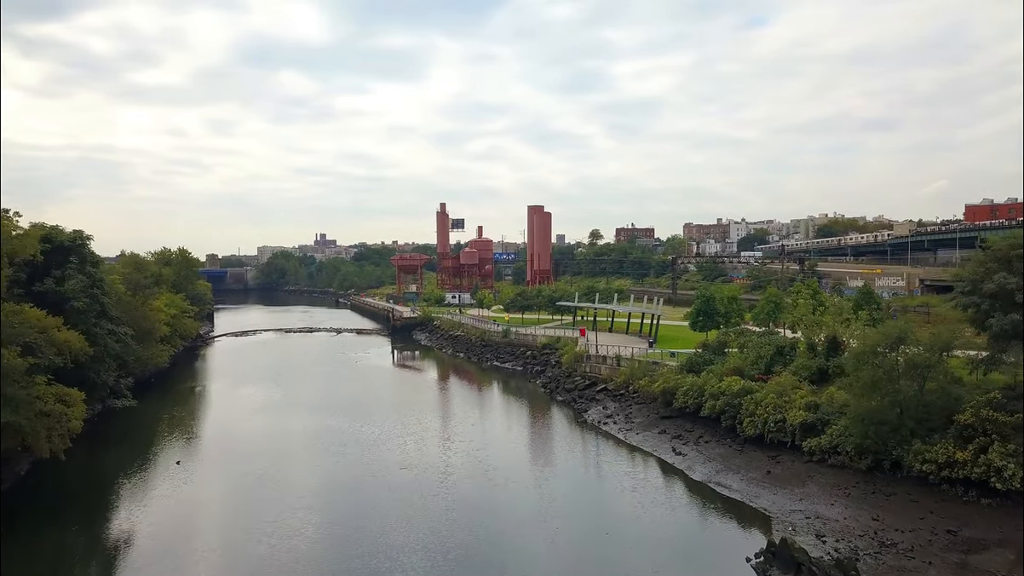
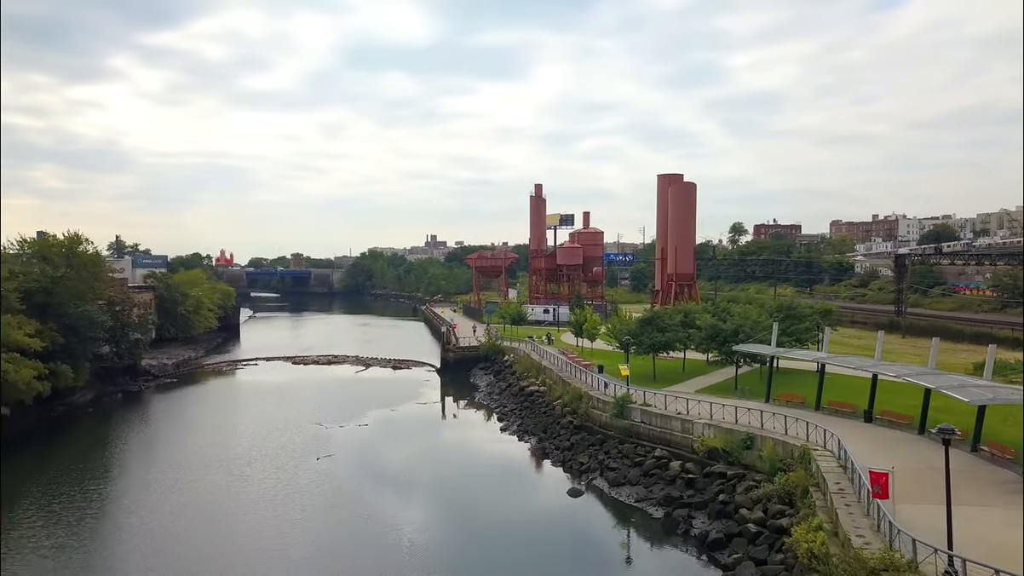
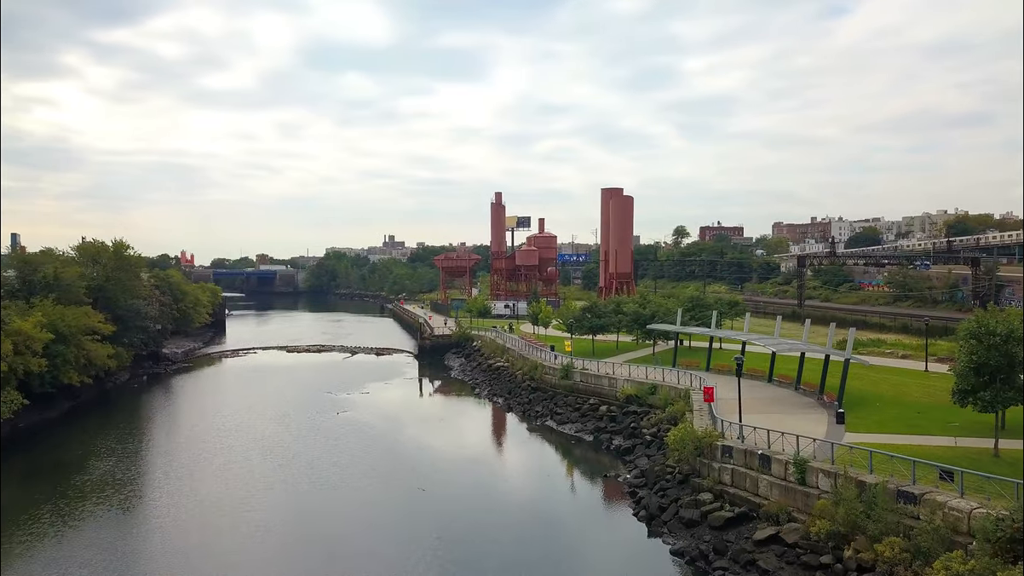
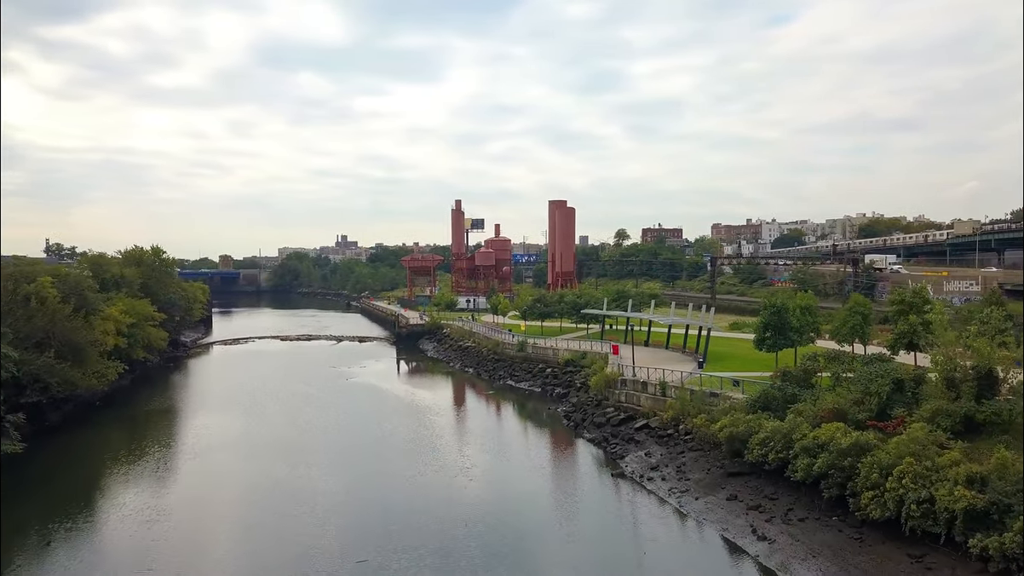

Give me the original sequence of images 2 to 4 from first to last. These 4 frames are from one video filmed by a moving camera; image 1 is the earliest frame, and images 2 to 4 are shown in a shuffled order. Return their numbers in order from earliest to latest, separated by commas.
4, 3, 2
